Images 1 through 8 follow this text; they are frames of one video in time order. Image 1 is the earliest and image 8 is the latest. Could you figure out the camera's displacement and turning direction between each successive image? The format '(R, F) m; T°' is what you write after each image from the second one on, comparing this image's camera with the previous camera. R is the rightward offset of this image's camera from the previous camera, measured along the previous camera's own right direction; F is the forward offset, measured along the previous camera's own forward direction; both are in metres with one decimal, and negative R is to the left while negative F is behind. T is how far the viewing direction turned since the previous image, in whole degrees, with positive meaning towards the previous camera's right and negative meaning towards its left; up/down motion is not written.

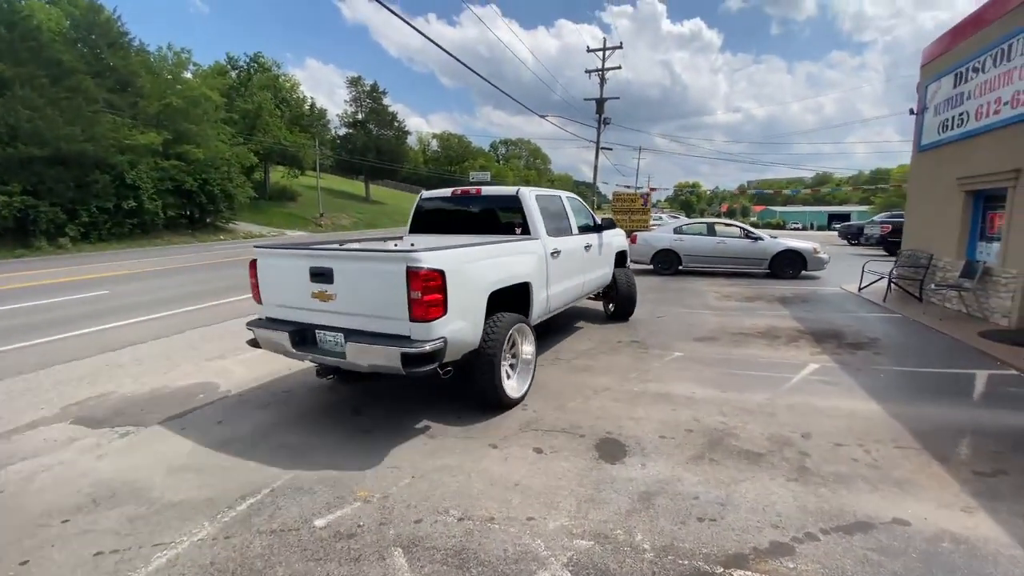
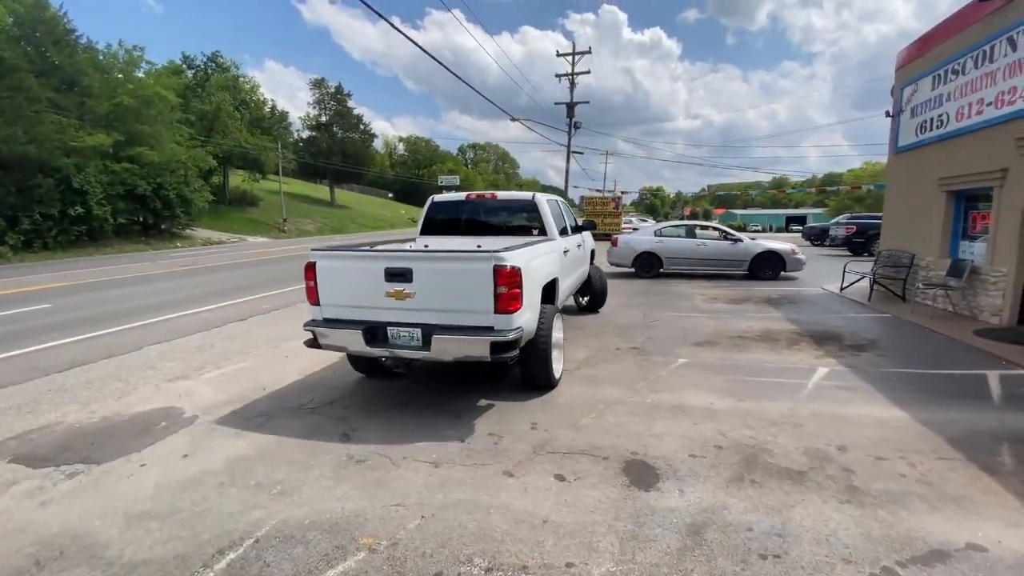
(-0.3, +0.4) m; +4°
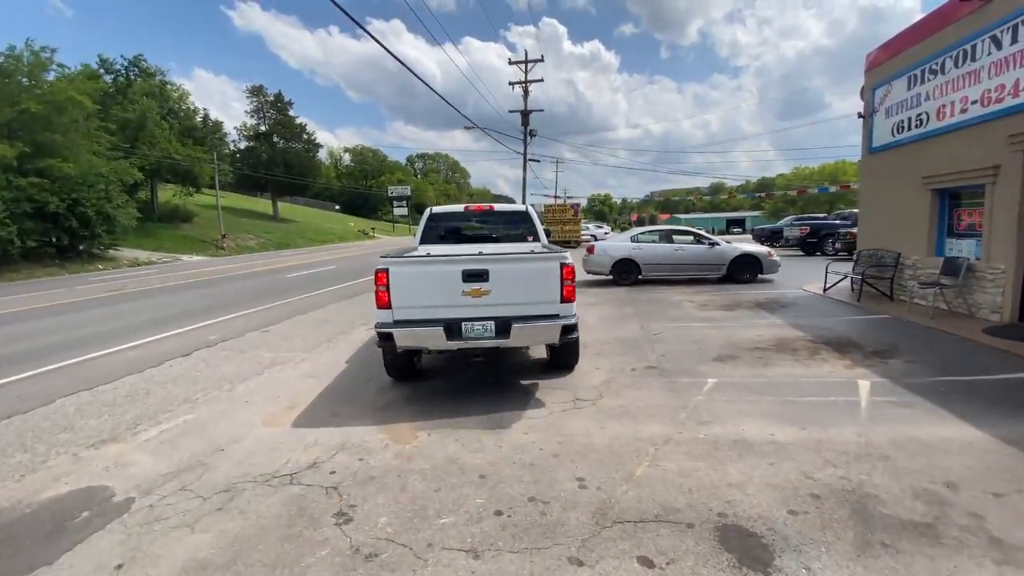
(-0.6, +0.8) m; +6°
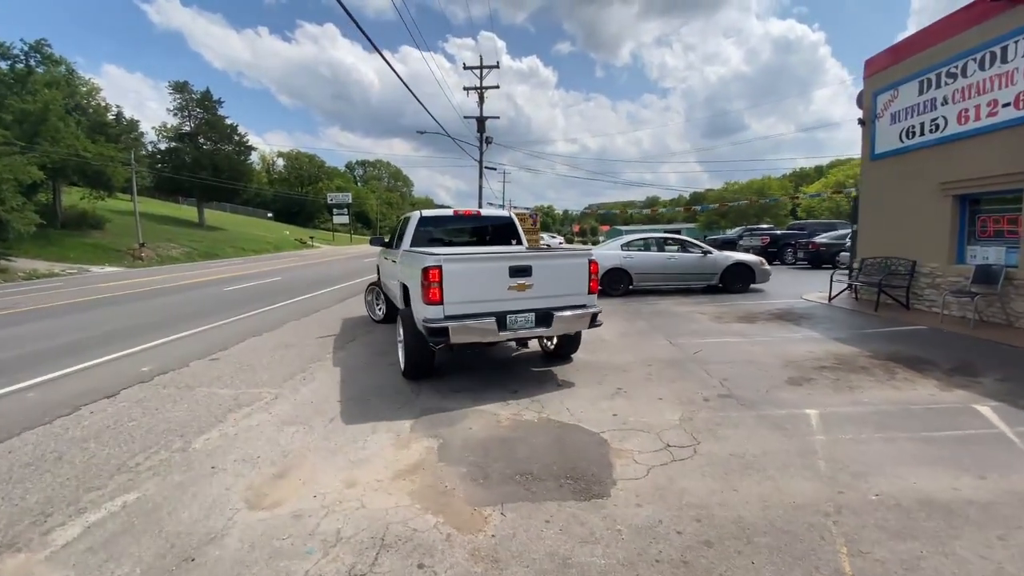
(-1.1, +1.3) m; +7°
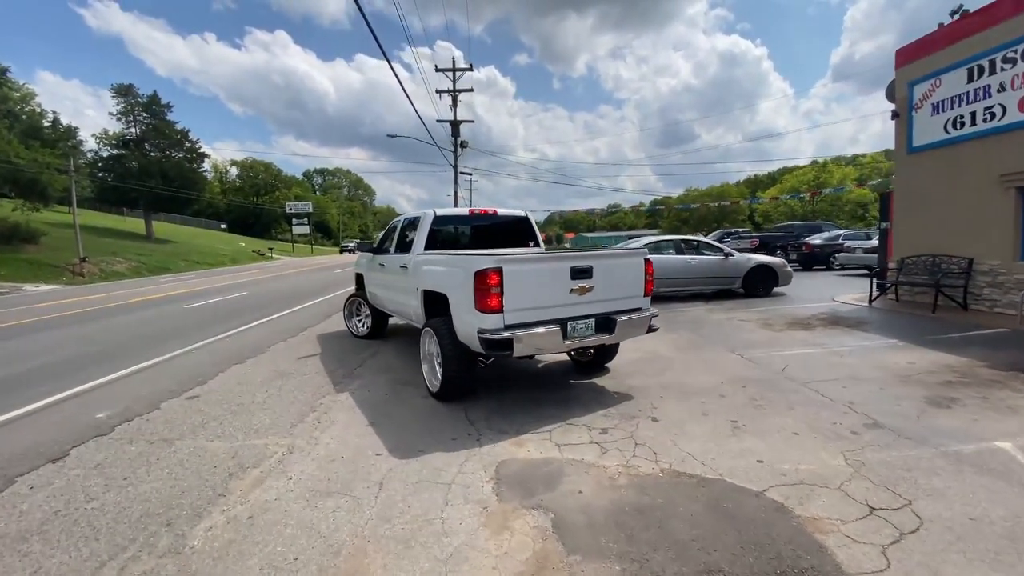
(-1.1, +1.2) m; +4°
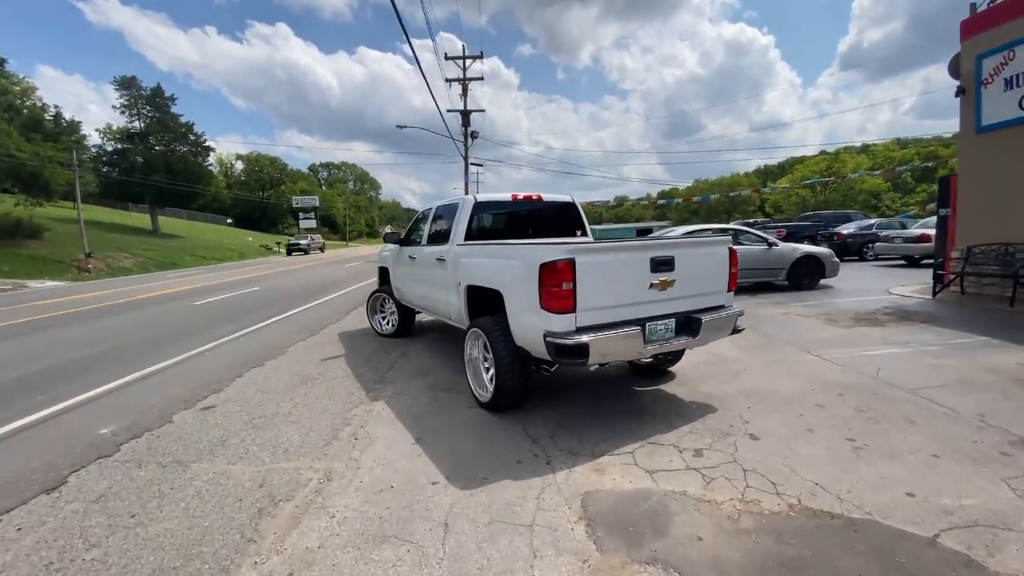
(-0.5, +0.7) m; -1°
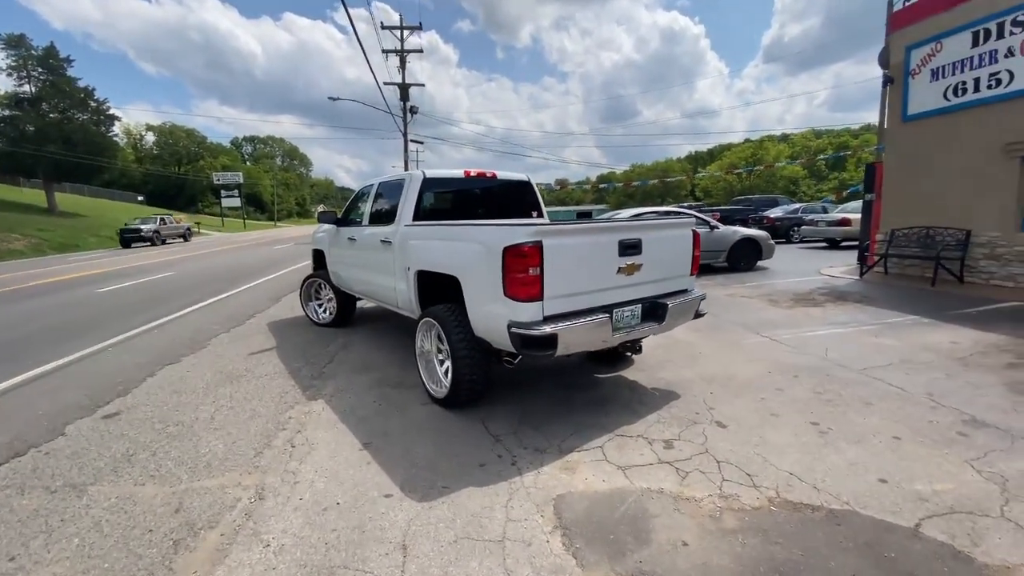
(-0.1, +0.4) m; +7°
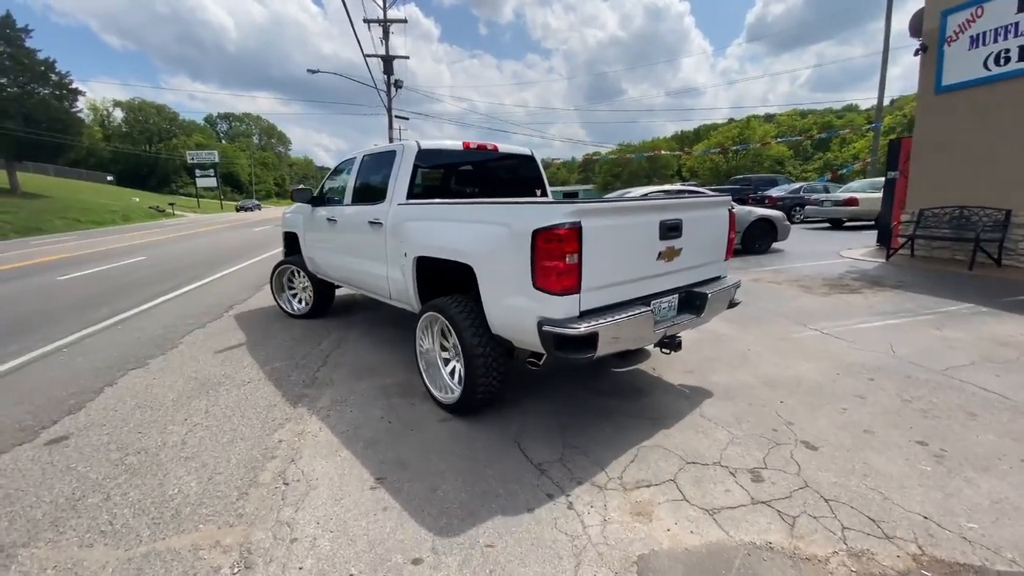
(-0.4, +0.7) m; +2°
